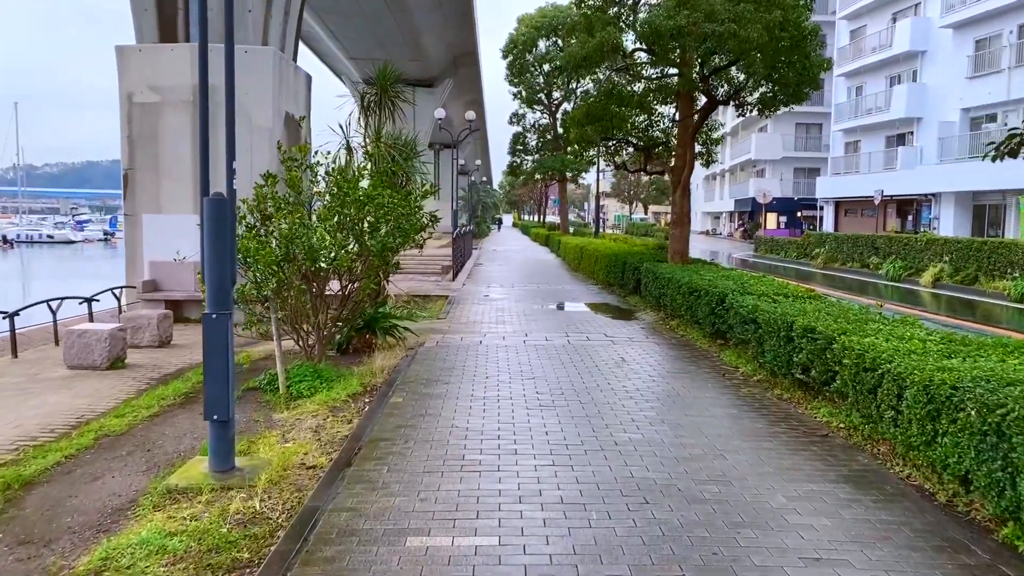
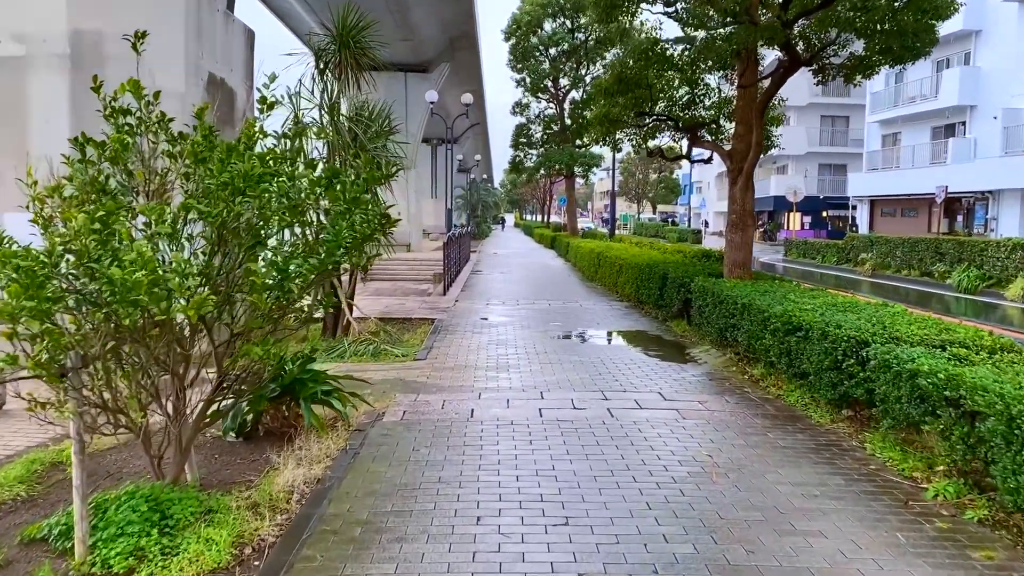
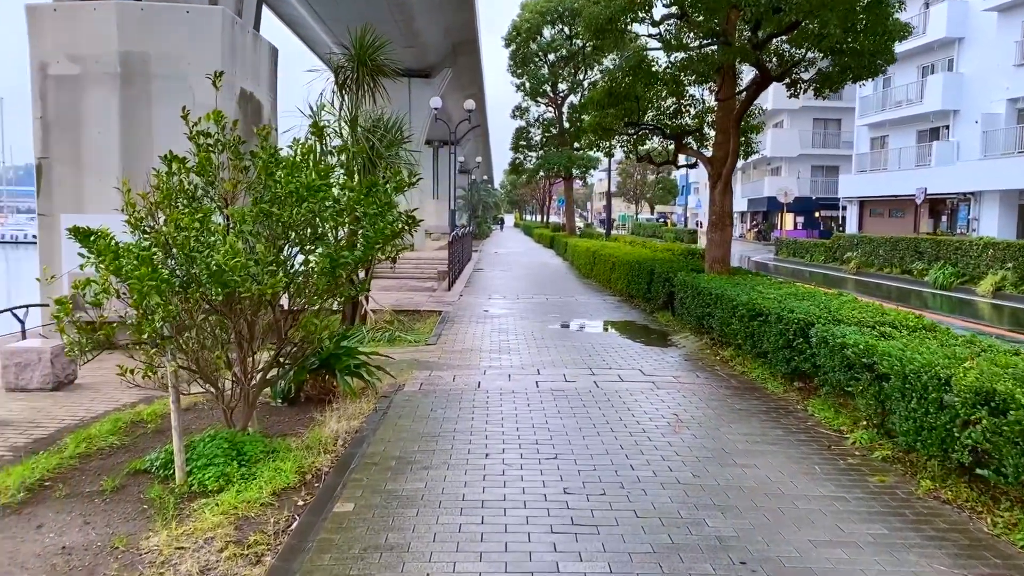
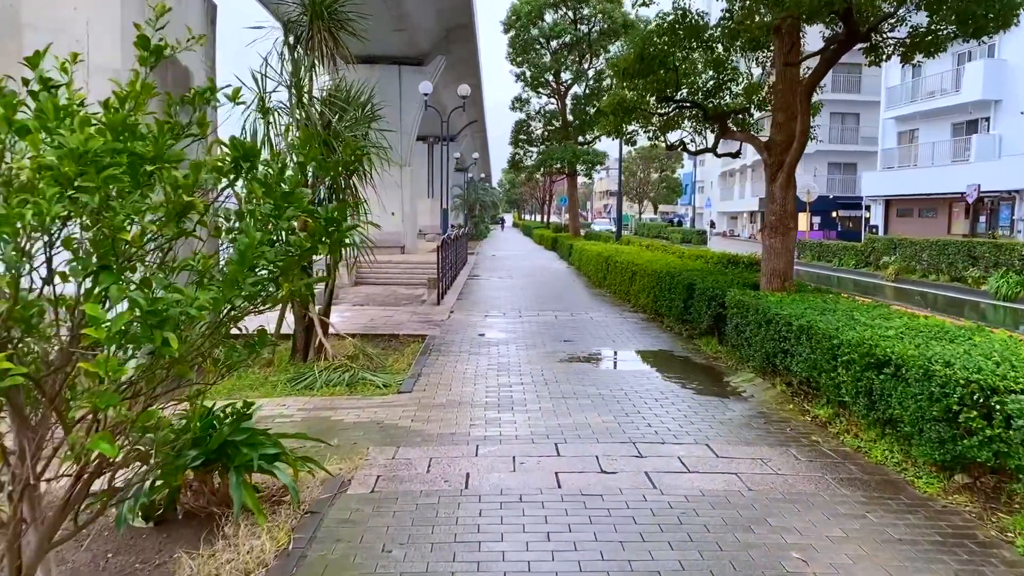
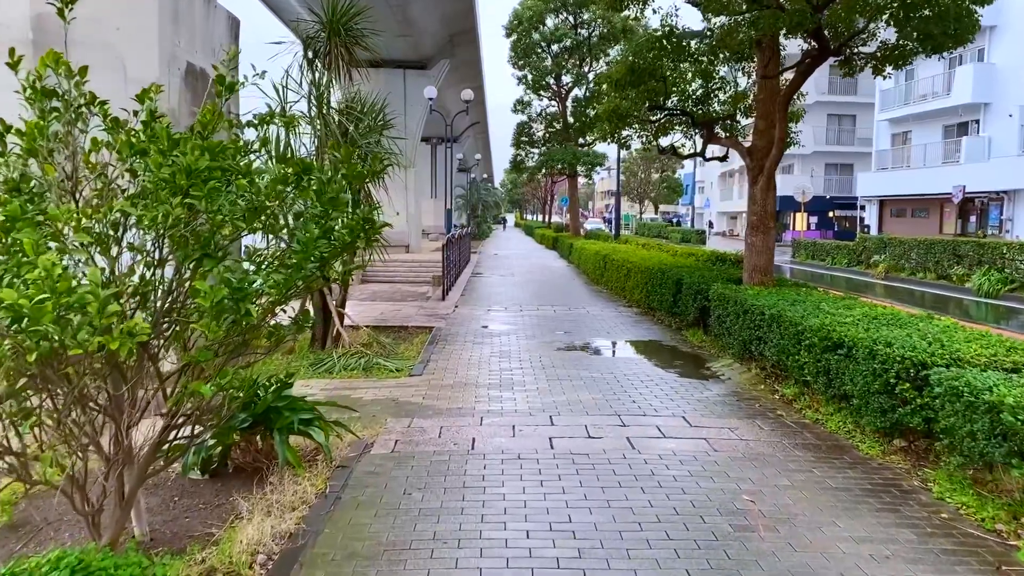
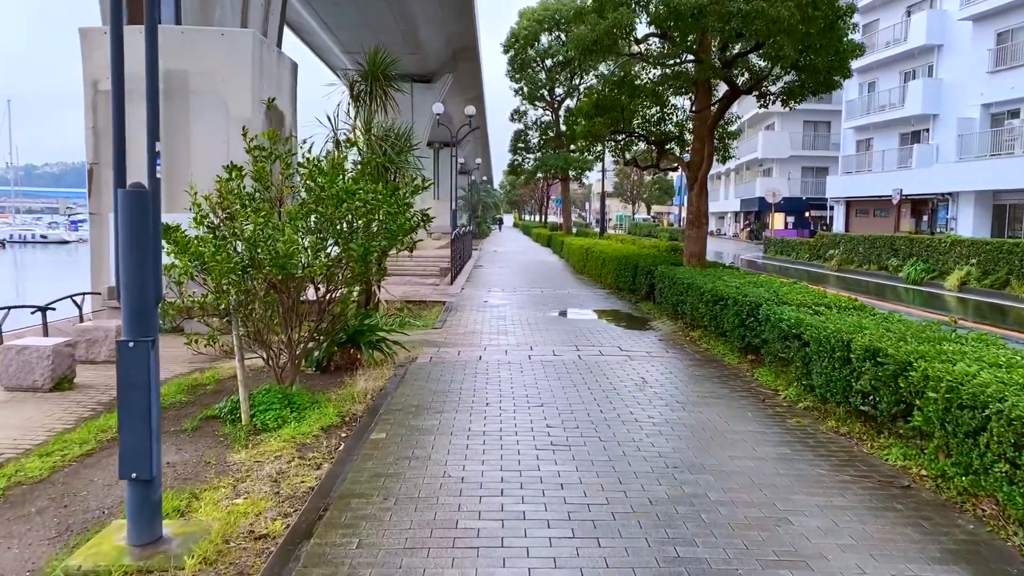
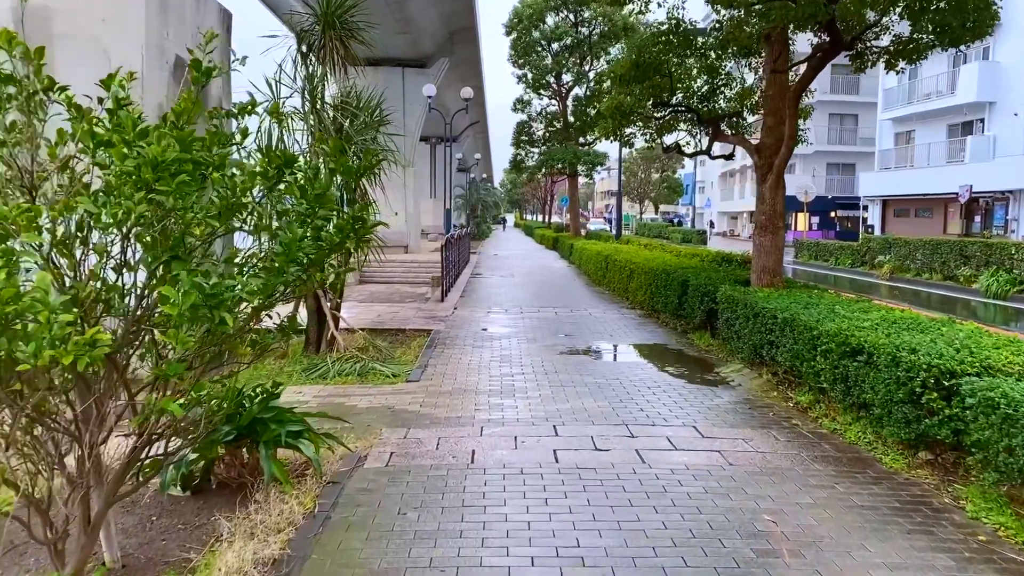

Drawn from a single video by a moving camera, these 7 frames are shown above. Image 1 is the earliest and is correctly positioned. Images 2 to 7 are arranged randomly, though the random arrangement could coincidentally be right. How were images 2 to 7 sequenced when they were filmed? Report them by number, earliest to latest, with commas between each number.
6, 3, 2, 5, 7, 4
